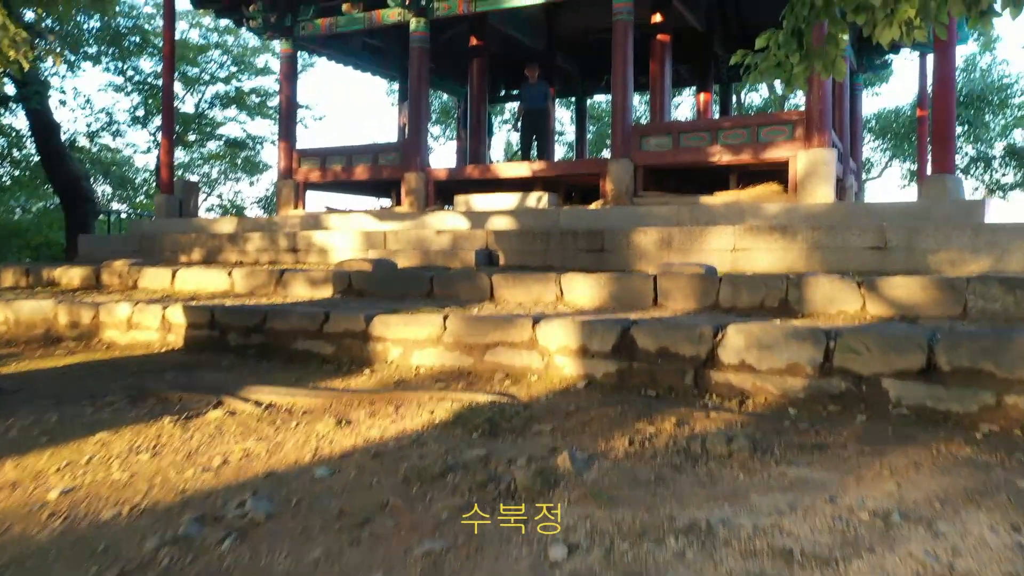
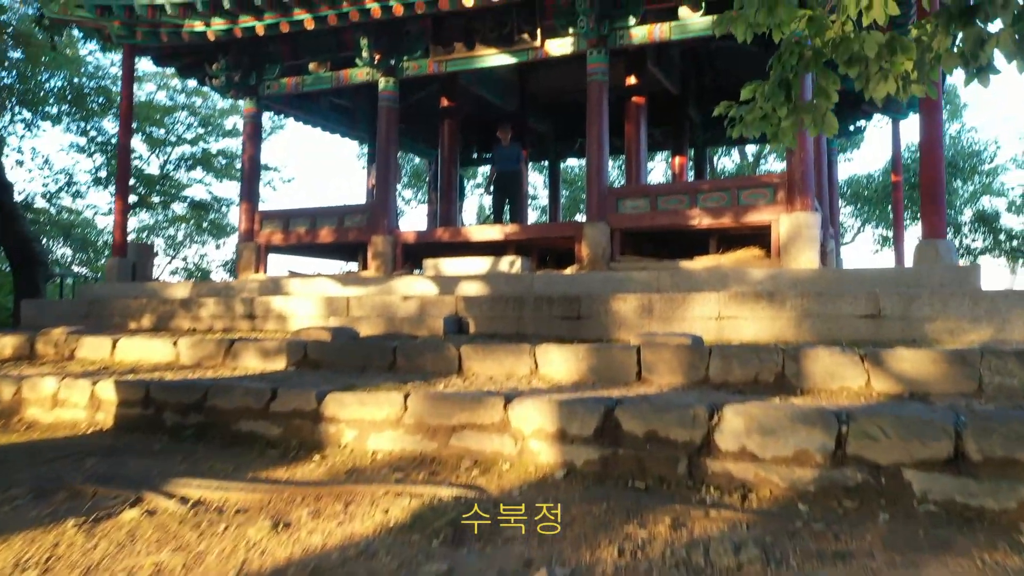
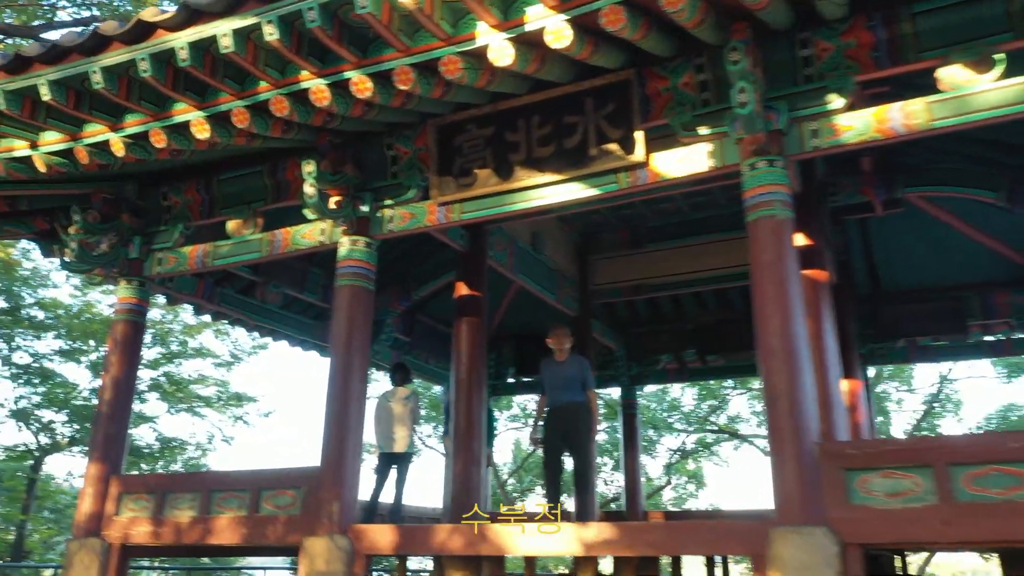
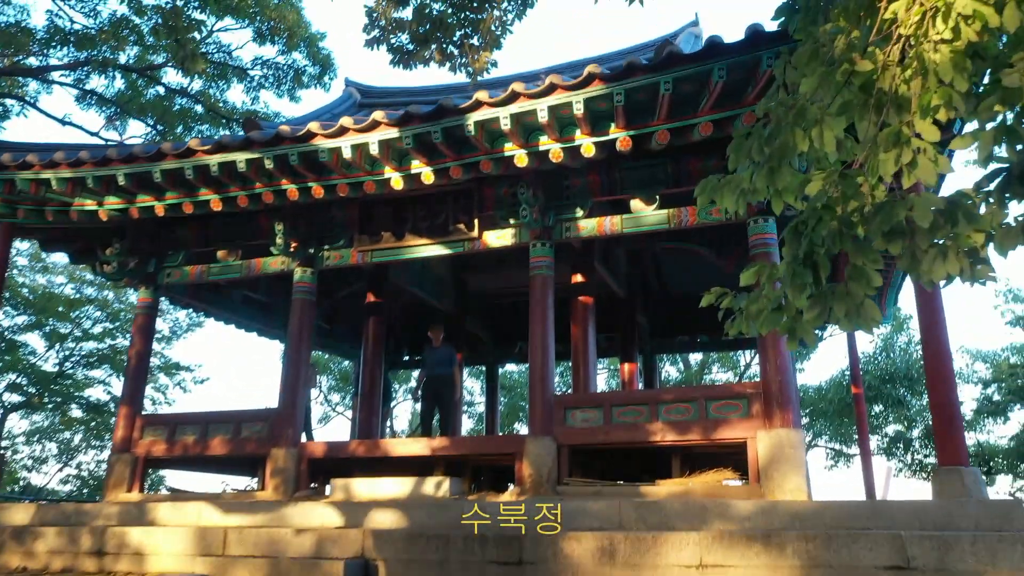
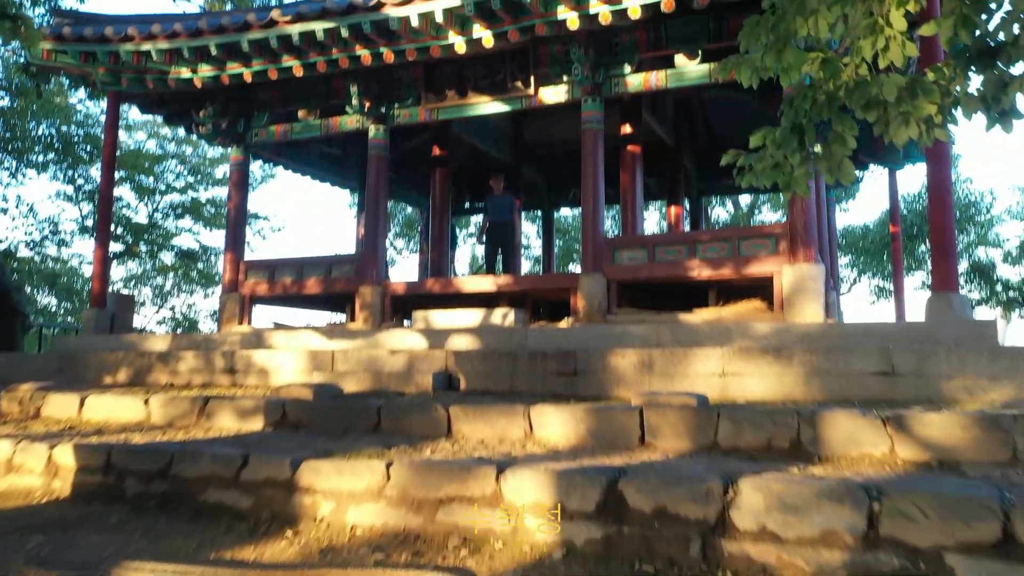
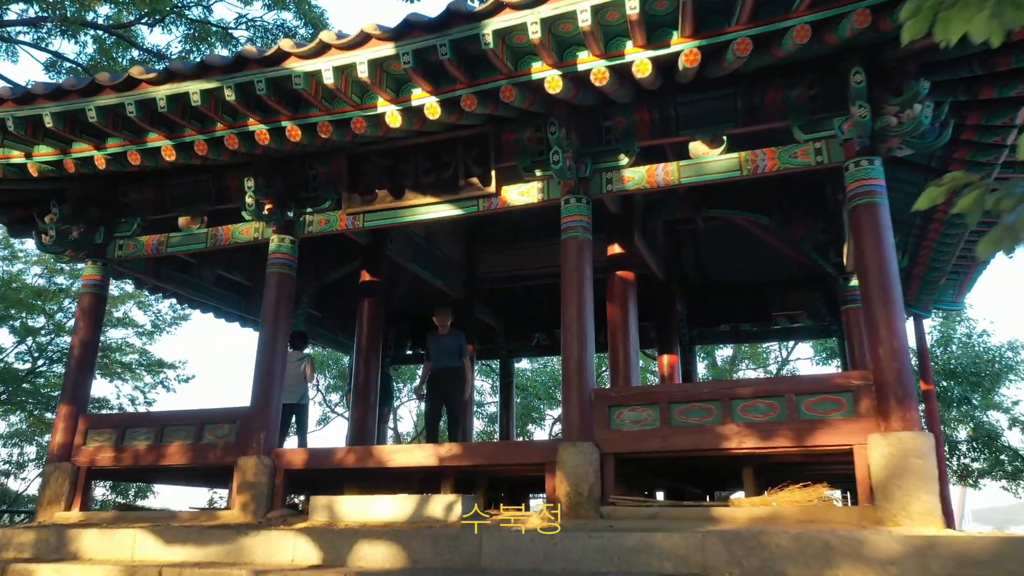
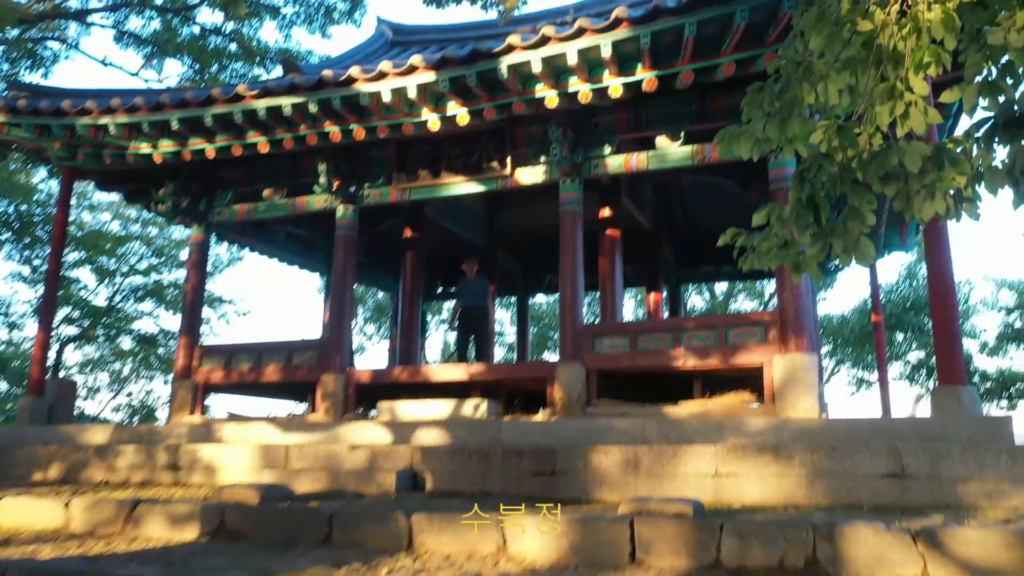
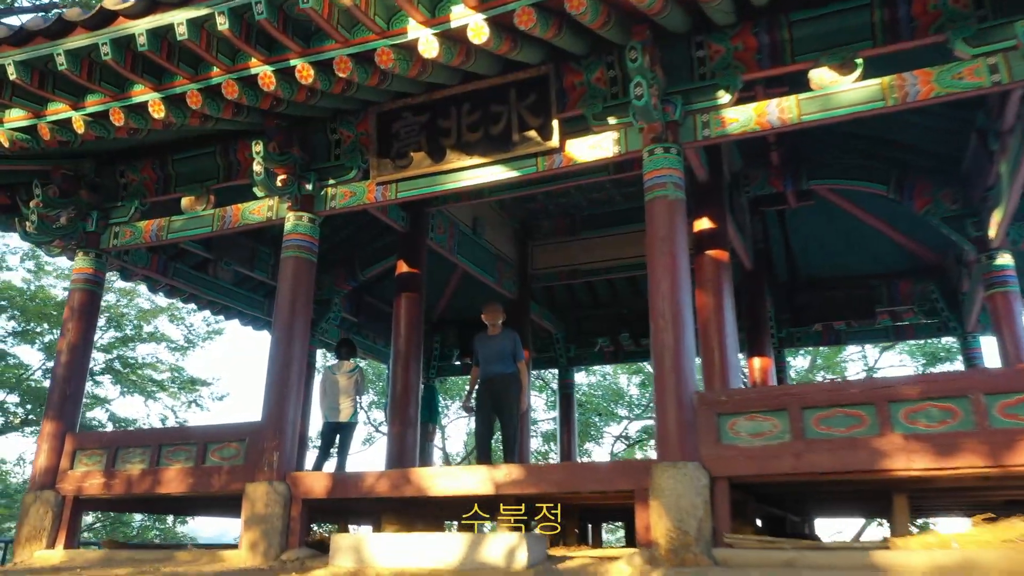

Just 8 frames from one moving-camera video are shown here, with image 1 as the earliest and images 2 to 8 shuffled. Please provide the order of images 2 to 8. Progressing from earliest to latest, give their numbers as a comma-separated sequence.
2, 5, 7, 4, 6, 8, 3
